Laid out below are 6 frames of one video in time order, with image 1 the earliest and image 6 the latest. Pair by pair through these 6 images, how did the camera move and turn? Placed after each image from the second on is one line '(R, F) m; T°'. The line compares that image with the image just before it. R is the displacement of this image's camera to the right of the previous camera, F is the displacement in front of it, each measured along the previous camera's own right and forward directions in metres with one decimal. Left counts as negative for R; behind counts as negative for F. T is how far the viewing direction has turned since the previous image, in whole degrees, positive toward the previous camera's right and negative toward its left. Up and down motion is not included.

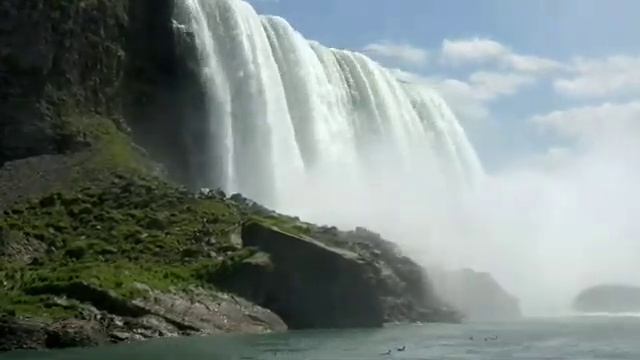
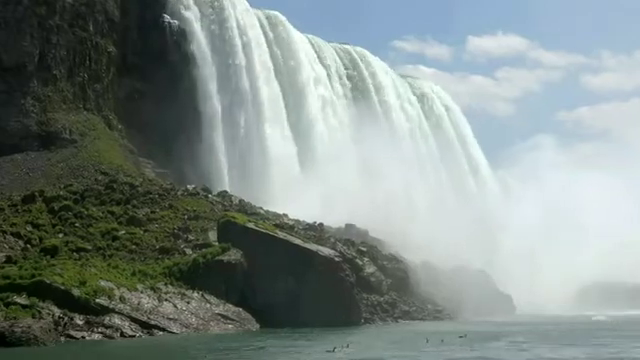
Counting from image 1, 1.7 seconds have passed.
(+3.7, +1.8) m; -1°
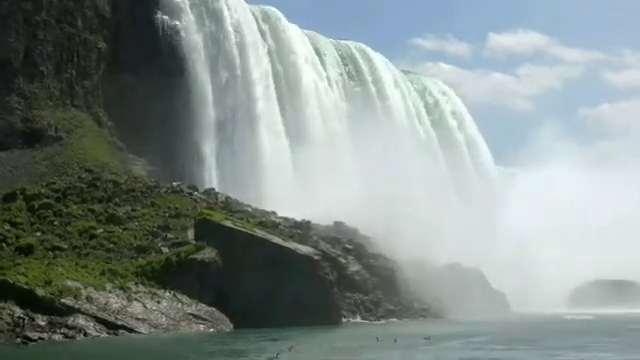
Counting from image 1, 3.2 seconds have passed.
(+3.1, +2.0) m; -1°
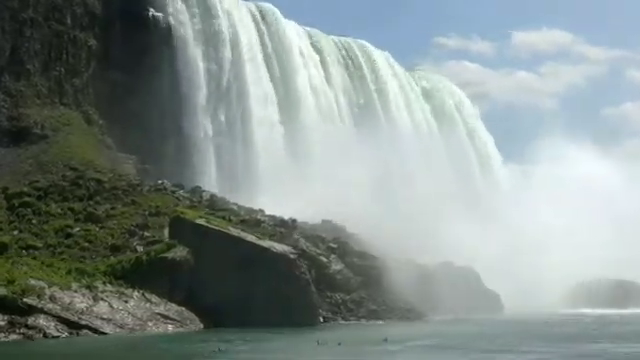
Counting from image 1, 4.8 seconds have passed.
(+3.5, +1.7) m; -1°
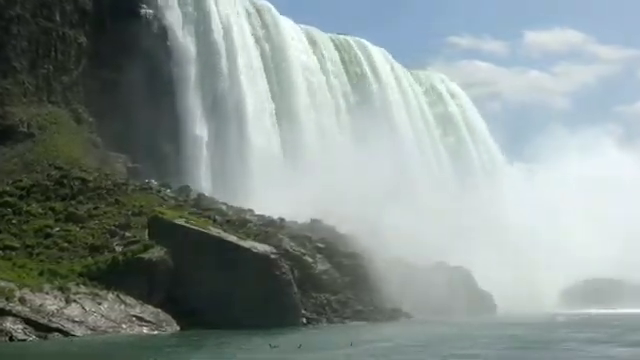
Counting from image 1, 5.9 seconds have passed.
(+2.2, +2.0) m; -1°
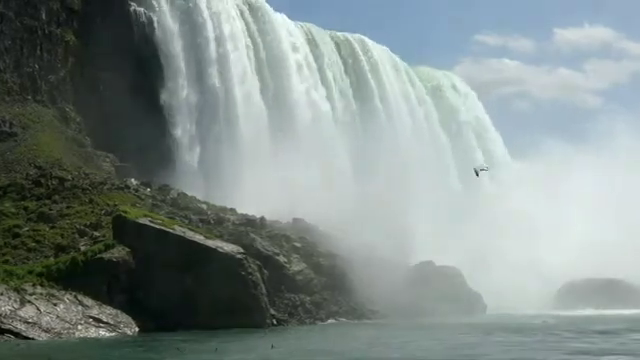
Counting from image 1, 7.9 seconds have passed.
(+4.4, +1.7) m; -1°
